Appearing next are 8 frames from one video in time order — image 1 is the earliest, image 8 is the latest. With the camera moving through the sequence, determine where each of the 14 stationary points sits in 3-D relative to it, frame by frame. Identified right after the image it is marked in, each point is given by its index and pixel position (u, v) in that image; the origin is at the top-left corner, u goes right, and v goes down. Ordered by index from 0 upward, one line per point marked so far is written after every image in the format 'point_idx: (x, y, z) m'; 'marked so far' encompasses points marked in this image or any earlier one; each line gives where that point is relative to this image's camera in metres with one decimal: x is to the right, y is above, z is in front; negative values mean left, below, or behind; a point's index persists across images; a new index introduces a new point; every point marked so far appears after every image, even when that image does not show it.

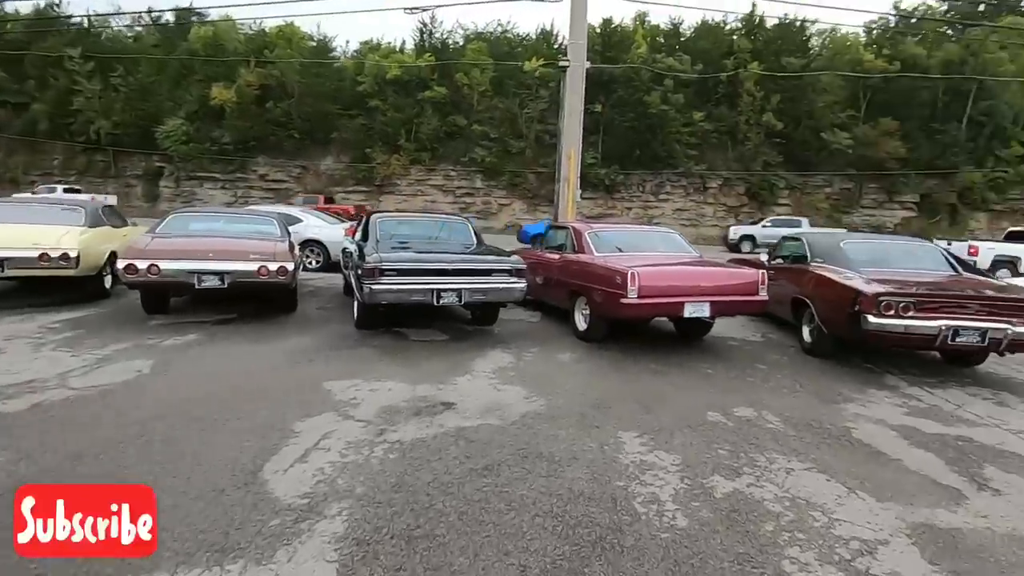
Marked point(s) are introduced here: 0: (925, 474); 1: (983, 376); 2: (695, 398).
0: (+2.9, -1.3, +3.8) m
1: (+5.5, -1.0, +6.2) m
2: (+1.8, -1.1, +5.2) m
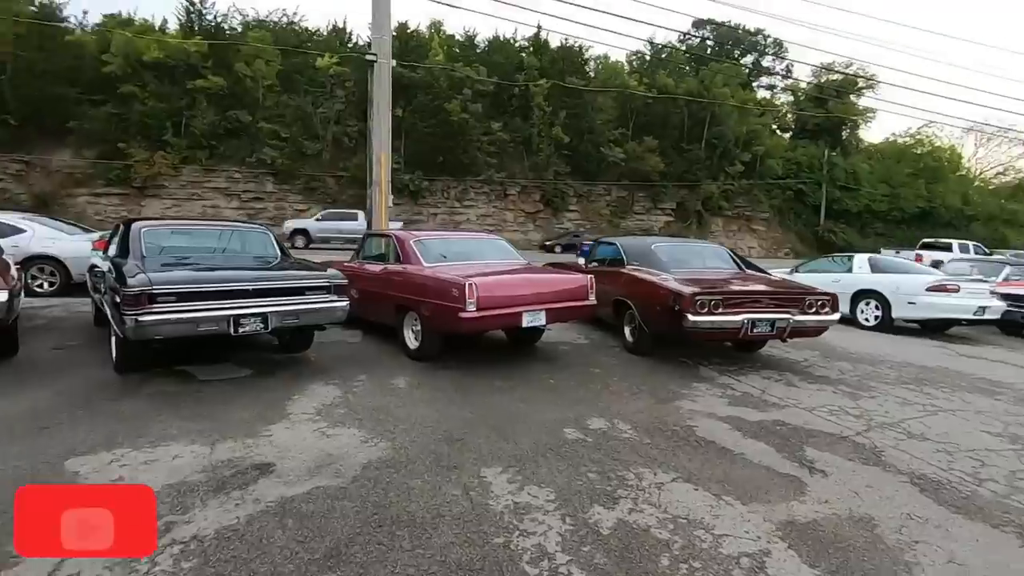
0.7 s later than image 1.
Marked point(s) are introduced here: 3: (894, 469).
0: (+1.9, -1.3, +4.0) m
1: (+3.4, -0.9, +7.1) m
2: (+0.4, -1.2, +4.9) m
3: (+2.8, -1.3, +4.0) m
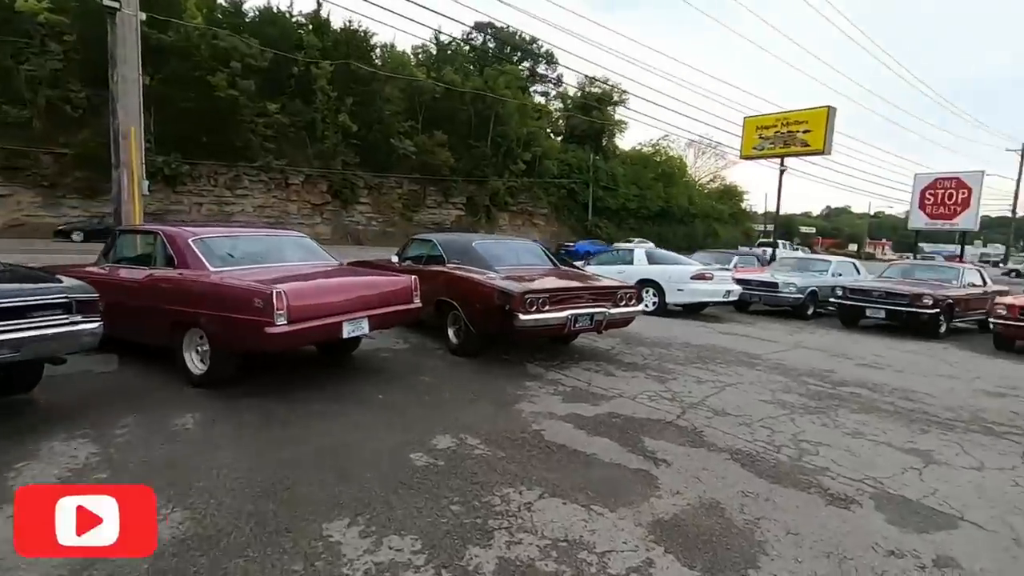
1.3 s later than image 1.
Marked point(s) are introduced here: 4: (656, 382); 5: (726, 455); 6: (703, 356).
0: (+0.8, -1.3, +4.0) m
1: (+1.0, -0.8, +7.5) m
2: (-1.0, -1.2, +4.3) m
3: (+1.7, -1.3, +4.4) m
4: (+1.7, -1.1, +6.2) m
5: (+1.7, -1.3, +4.3) m
6: (+2.8, -1.0, +7.8) m
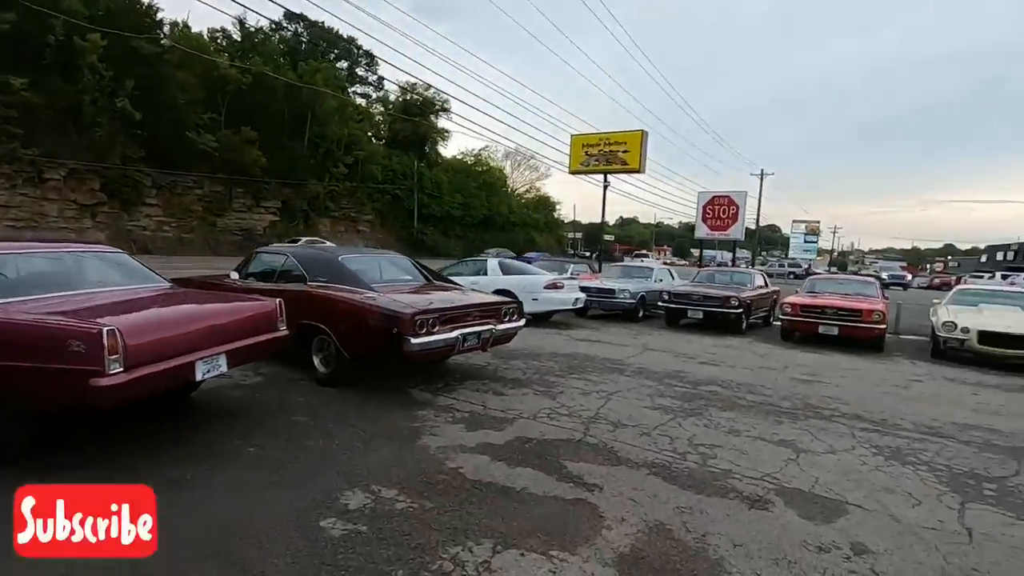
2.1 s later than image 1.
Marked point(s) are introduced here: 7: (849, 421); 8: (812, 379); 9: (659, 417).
0: (+0.3, -1.5, +3.8) m
1: (-0.6, -1.1, +7.2) m
2: (-1.5, -1.4, +3.5) m
3: (+1.0, -1.5, +4.5) m
4: (+0.4, -1.3, +6.2) m
5: (+1.1, -1.5, +4.3) m
6: (+1.0, -1.1, +8.0) m
7: (+3.8, -1.5, +6.0) m
8: (+4.5, -1.4, +8.1) m
9: (+1.6, -1.4, +5.7) m
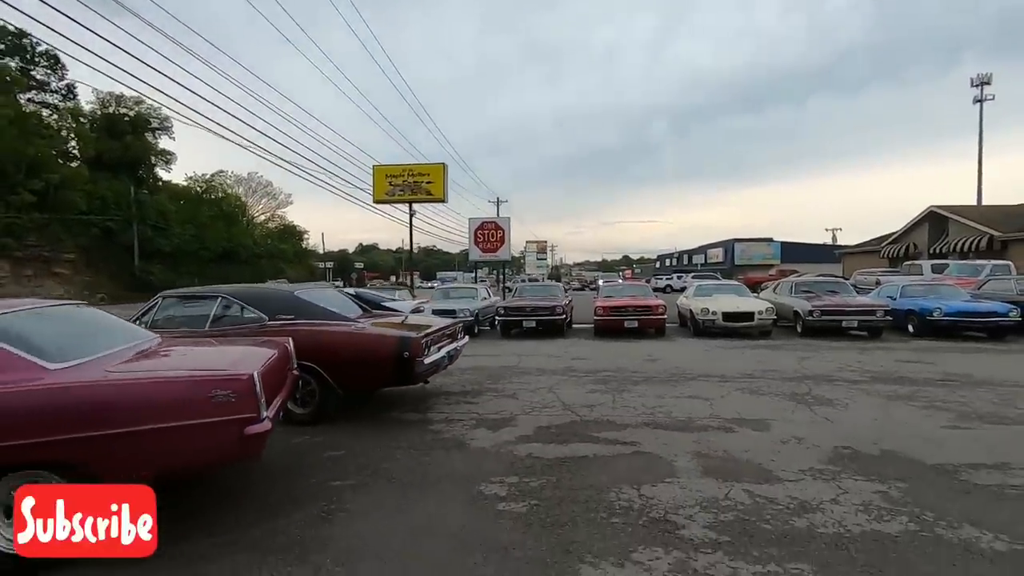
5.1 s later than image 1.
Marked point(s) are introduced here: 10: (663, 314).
0: (+1.0, -1.5, +5.0) m
1: (-1.4, -1.4, +7.6) m
2: (-0.5, -1.6, +3.9) m
3: (+1.3, -1.5, +5.9) m
4: (0.0, -1.5, +7.2) m
5: (+1.4, -1.5, +5.8) m
6: (-0.3, -1.4, +9.0) m
7: (+3.1, -1.4, +8.5) m
8: (+2.8, -1.4, +10.7) m
9: (+1.3, -1.5, +7.3) m
10: (+4.1, -0.7, +14.7) m
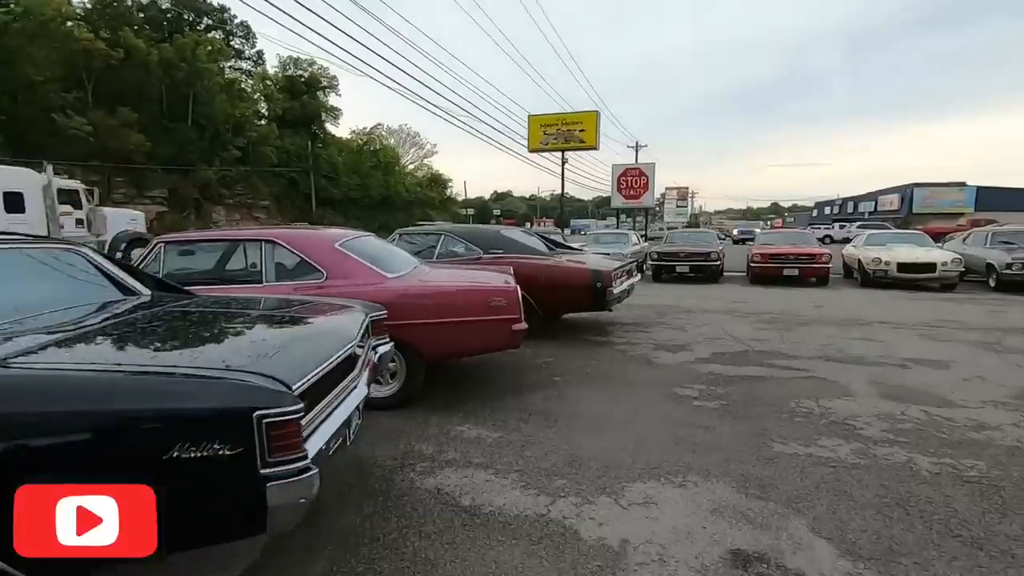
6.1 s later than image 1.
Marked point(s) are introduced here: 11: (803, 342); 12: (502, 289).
0: (+3.0, -0.9, +5.7) m
1: (+1.2, -0.5, +8.7) m
2: (+1.3, -1.0, +5.0) m
3: (+3.5, -0.8, +6.4) m
4: (+2.5, -0.6, +8.0) m
5: (+3.6, -0.8, +6.3) m
6: (+2.6, -0.4, +9.9) m
7: (+5.8, -0.6, +8.5) m
8: (+6.1, -0.3, +10.7) m
9: (+3.8, -0.7, +7.8) m
10: (+8.3, +0.7, +14.2) m
11: (+3.9, -0.7, +7.2) m
12: (-0.1, 0.0, +4.7) m
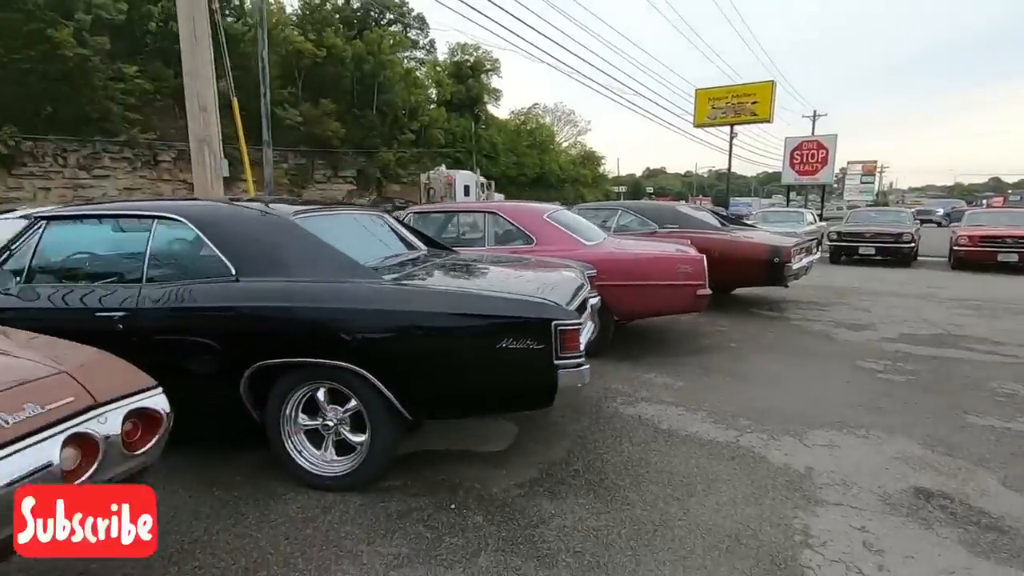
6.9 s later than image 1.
0: (+4.9, -0.7, +5.4) m
1: (+4.1, -0.1, +8.8) m
2: (+3.1, -0.8, +5.2) m
3: (+5.6, -0.6, +6.0) m
4: (+5.1, -0.3, +7.7) m
5: (+5.7, -0.7, +5.9) m
6: (+5.7, -0.1, +9.5) m
7: (+8.4, -0.4, +7.4) m
8: (+9.2, -0.1, +9.4) m
9: (+6.2, -0.4, +7.2) m
10: (+12.4, +0.9, +12.1) m
11: (+6.2, -0.5, +6.6) m
12: (+1.7, +0.3, +5.2) m
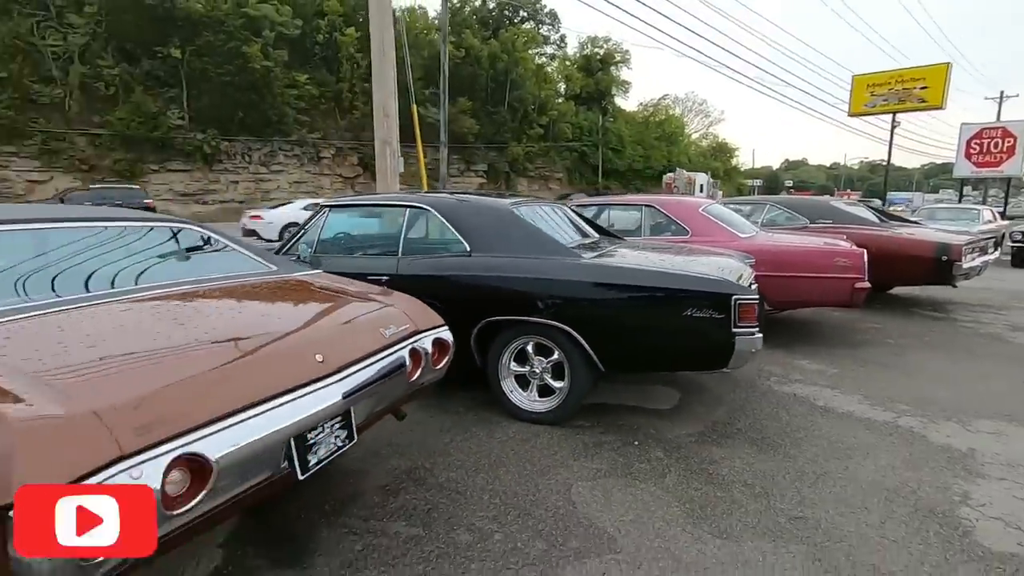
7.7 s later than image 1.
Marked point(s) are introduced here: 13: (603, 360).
0: (+6.4, -0.8, +4.9) m
1: (+6.4, -0.1, +8.4) m
2: (+4.6, -0.8, +5.1) m
3: (+7.3, -0.7, +5.3) m
4: (+7.1, -0.4, +7.1) m
5: (+7.3, -0.7, +5.2) m
6: (+8.1, -0.1, +8.7) m
7: (+10.3, -0.6, +6.0) m
8: (+11.6, -0.3, +7.9) m
9: (+8.1, -0.5, +6.4) m
10: (+15.3, +0.6, +9.8) m
11: (+8.0, -0.6, +5.8) m
12: (+3.4, +0.4, +5.4) m
13: (+0.6, -0.5, +3.6) m
